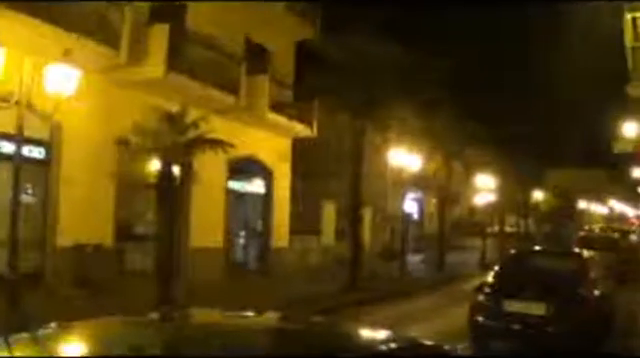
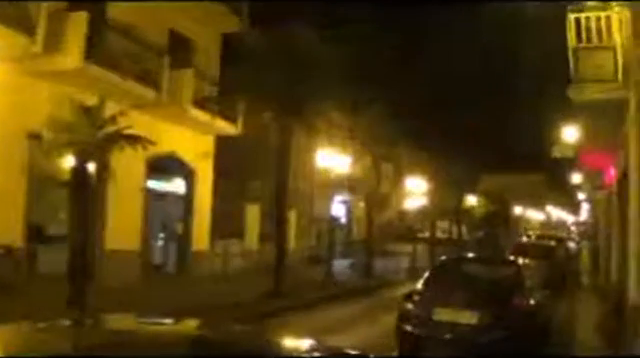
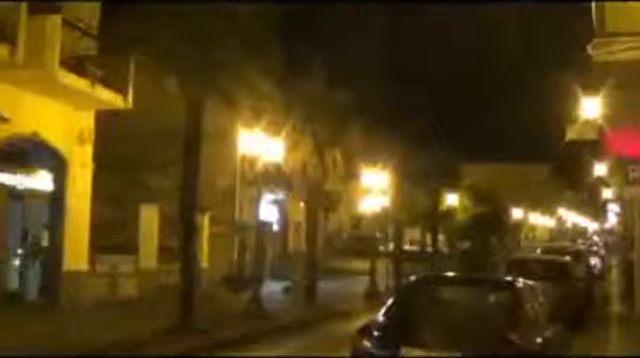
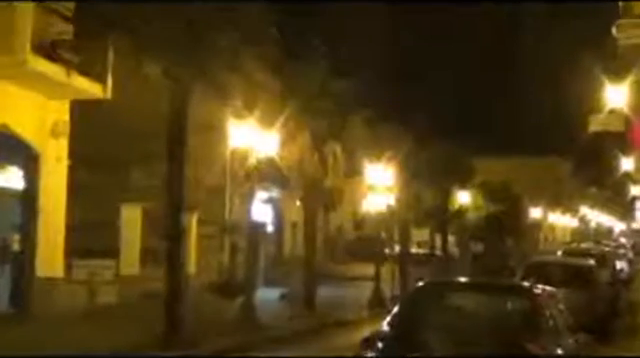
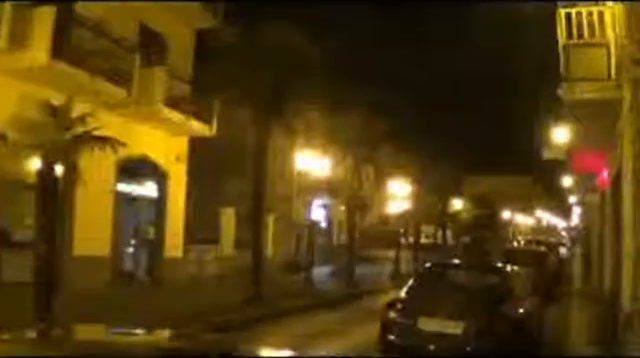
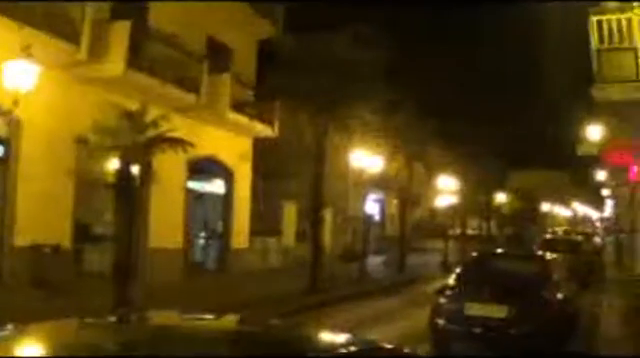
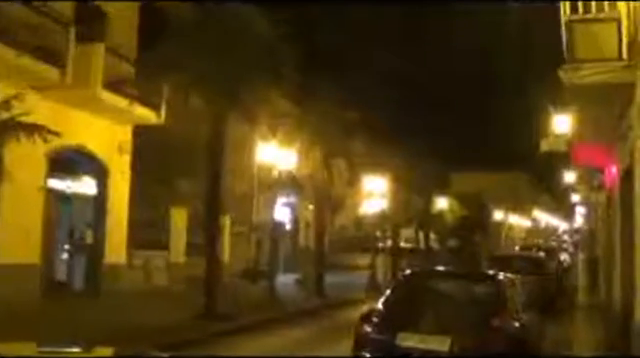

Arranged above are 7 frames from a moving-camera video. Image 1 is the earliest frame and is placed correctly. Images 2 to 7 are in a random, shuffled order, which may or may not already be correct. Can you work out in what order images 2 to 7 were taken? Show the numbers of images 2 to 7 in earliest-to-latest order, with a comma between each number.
6, 2, 5, 7, 3, 4
